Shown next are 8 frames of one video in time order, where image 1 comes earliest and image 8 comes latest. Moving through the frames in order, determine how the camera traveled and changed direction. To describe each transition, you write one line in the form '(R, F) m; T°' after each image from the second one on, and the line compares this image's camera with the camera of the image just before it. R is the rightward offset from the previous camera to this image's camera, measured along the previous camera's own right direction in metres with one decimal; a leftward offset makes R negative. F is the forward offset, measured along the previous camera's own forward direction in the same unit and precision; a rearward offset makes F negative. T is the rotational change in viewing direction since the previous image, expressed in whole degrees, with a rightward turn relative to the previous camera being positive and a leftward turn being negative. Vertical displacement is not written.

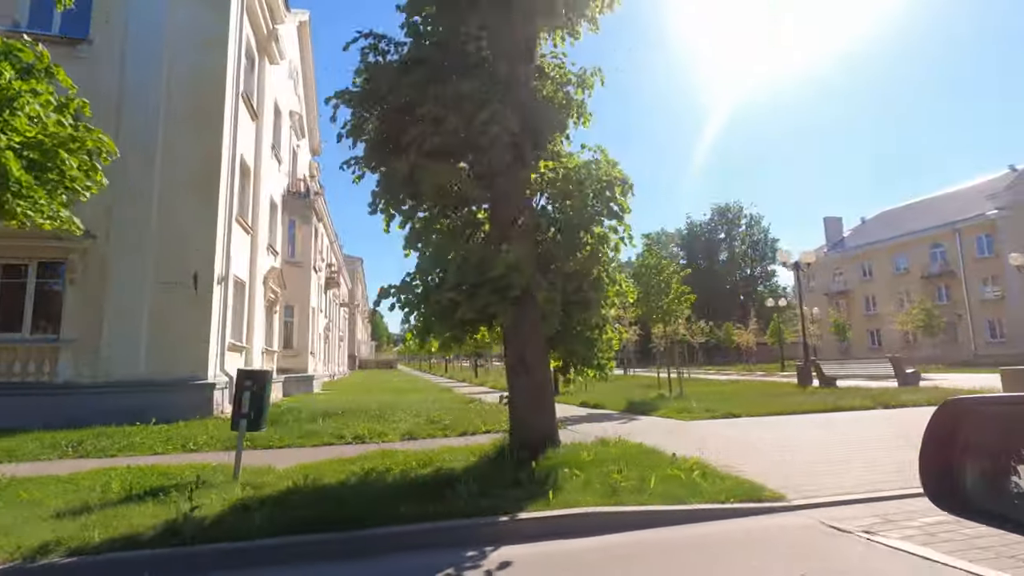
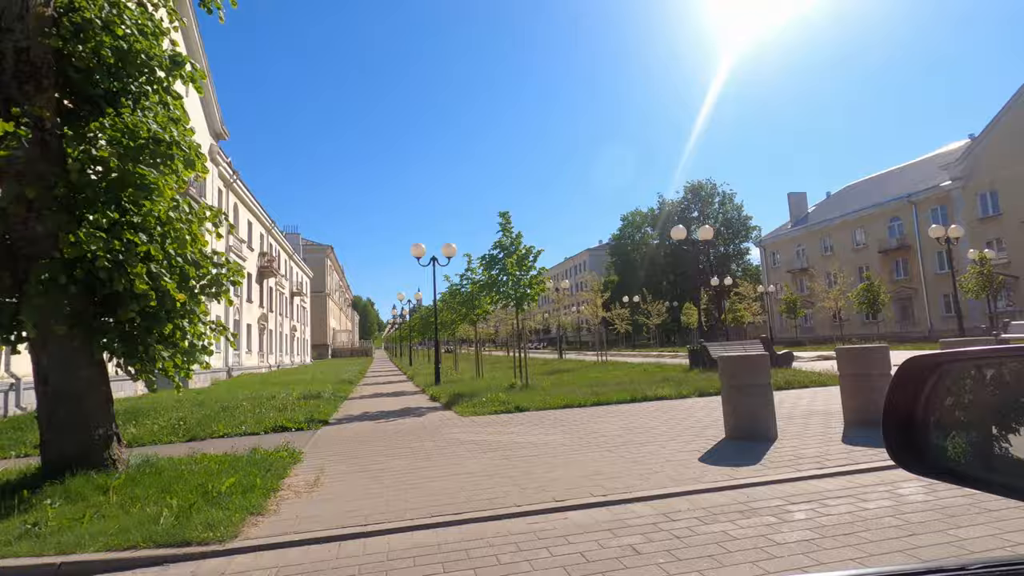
(+4.9, +1.1) m; 0°
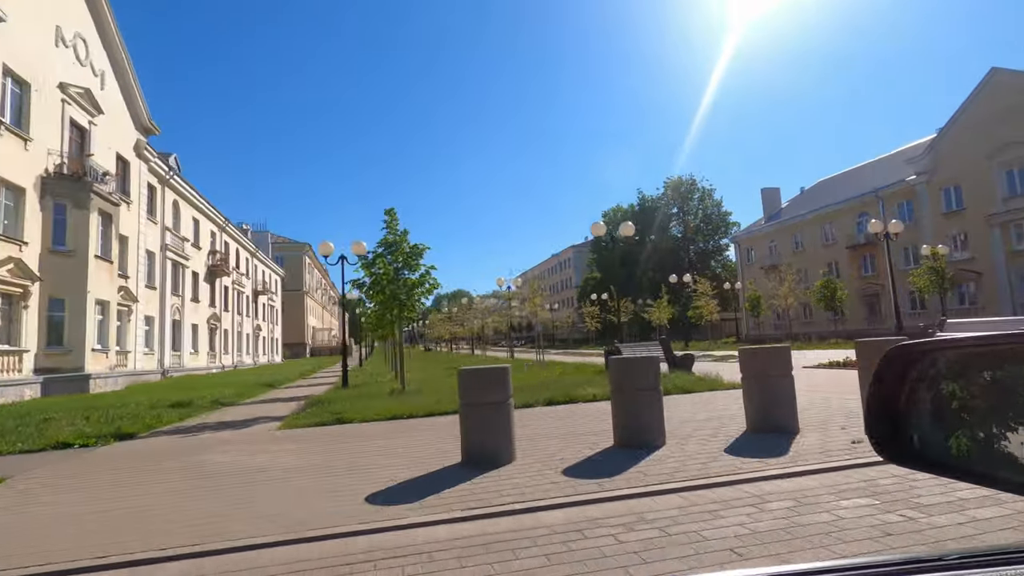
(+3.4, +0.8) m; 0°
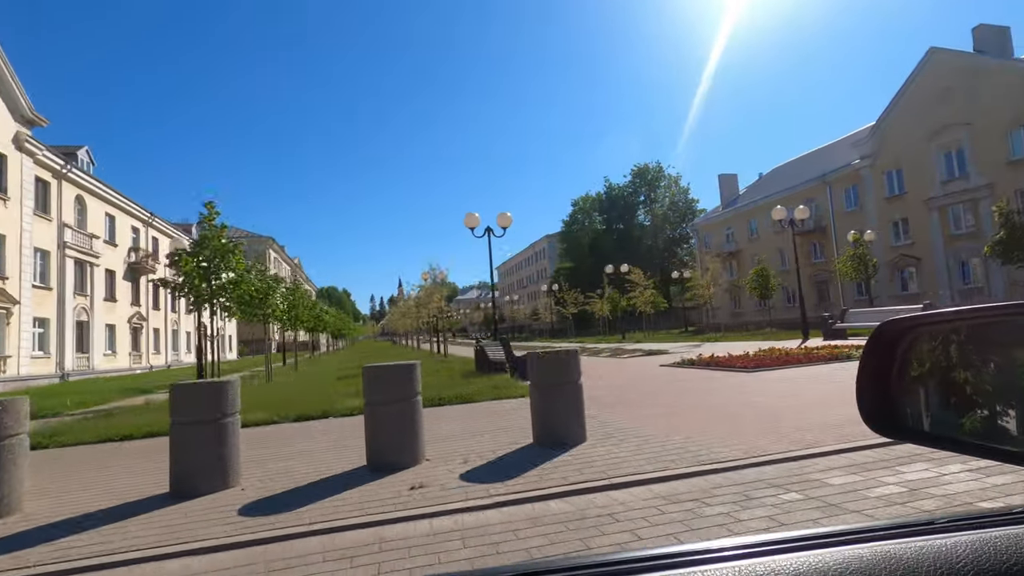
(+4.7, +1.1) m; +1°
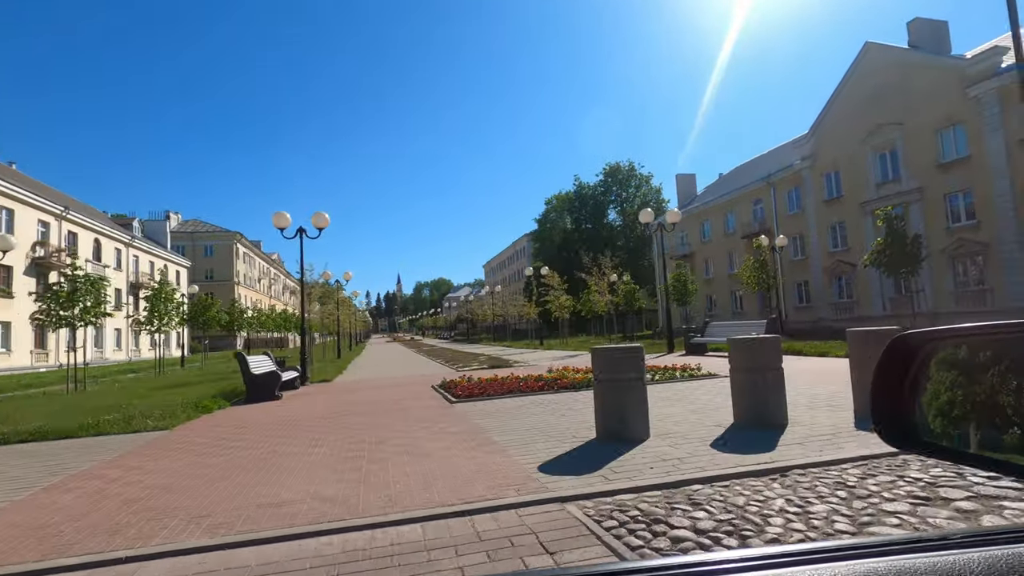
(+6.8, +1.7) m; -1°
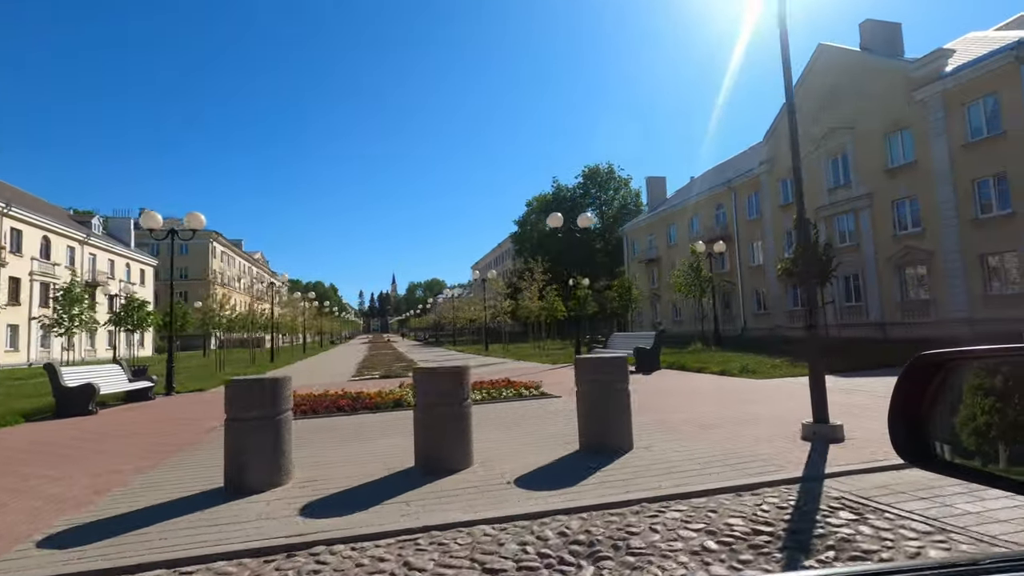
(+3.9, +0.9) m; 0°
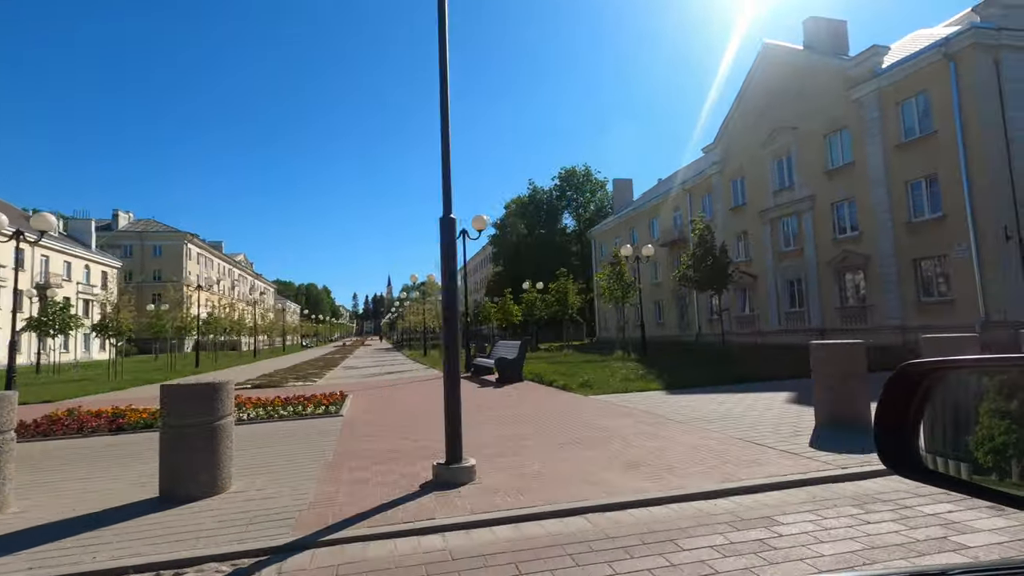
(+4.3, +1.0) m; 0°
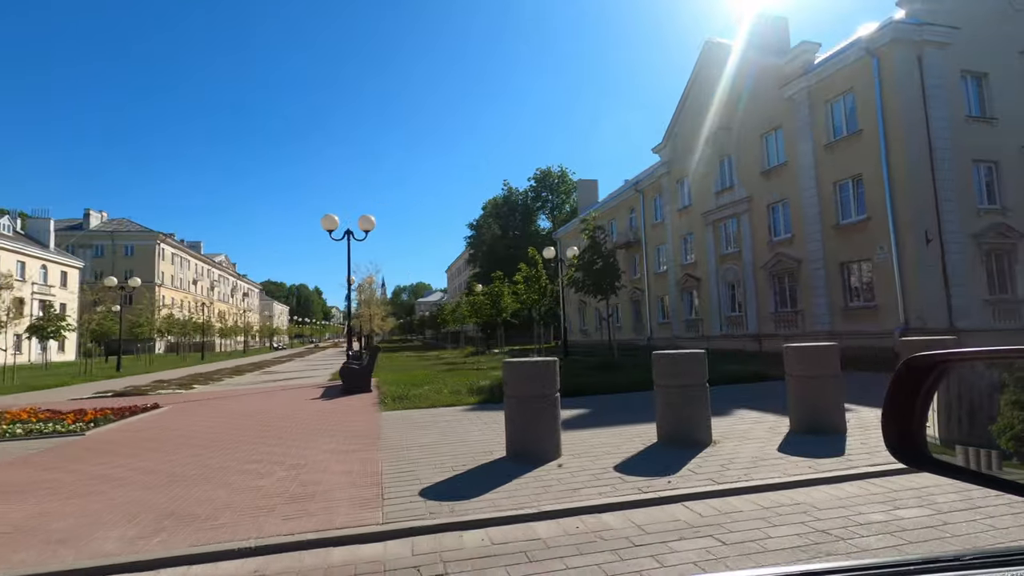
(+4.2, +0.9) m; 0°
